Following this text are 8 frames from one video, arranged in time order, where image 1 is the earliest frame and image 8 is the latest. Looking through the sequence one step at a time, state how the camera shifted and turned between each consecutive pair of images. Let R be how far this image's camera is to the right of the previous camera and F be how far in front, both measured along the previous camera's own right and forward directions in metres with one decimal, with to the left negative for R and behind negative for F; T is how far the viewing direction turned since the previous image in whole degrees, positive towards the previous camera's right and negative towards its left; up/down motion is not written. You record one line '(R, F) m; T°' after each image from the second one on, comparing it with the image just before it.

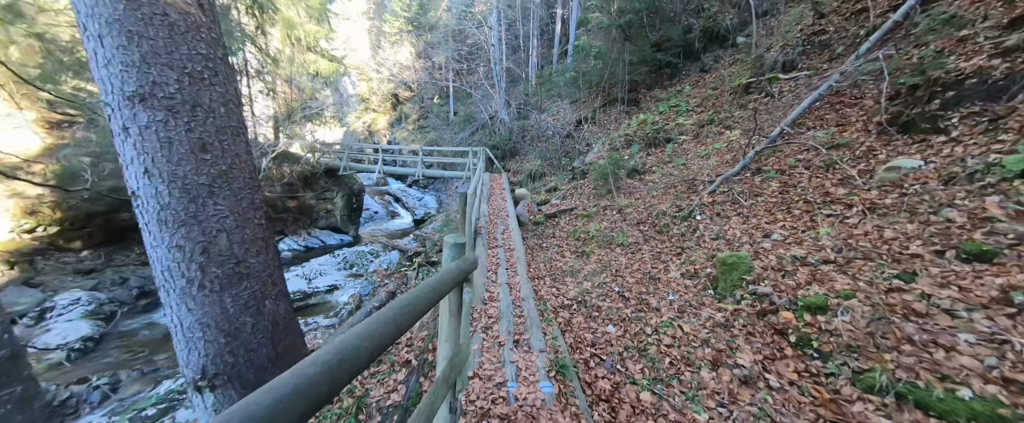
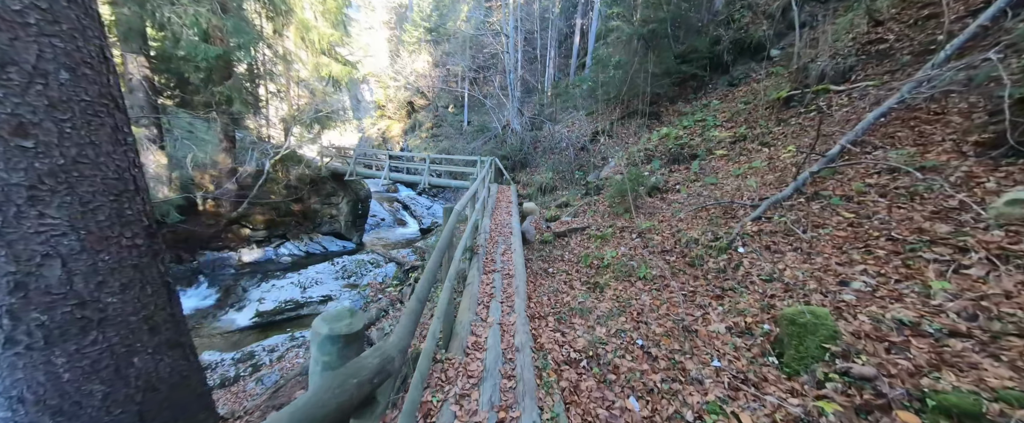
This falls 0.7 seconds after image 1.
(+0.1, +0.5) m; -2°
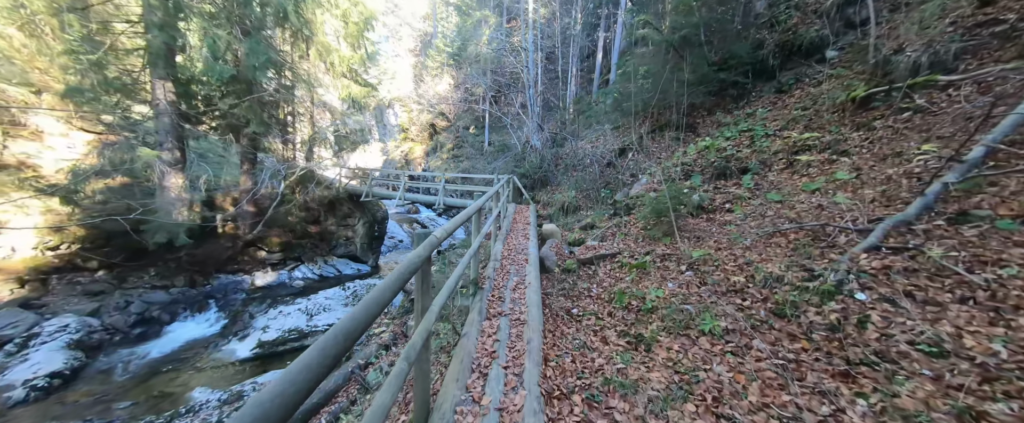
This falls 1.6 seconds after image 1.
(+0.1, +0.6) m; -4°
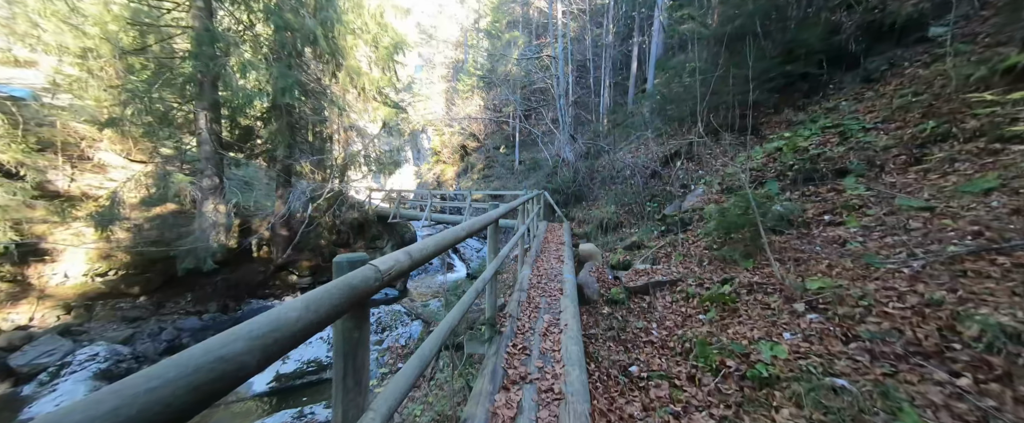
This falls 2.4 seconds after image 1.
(0.0, +0.7) m; -6°
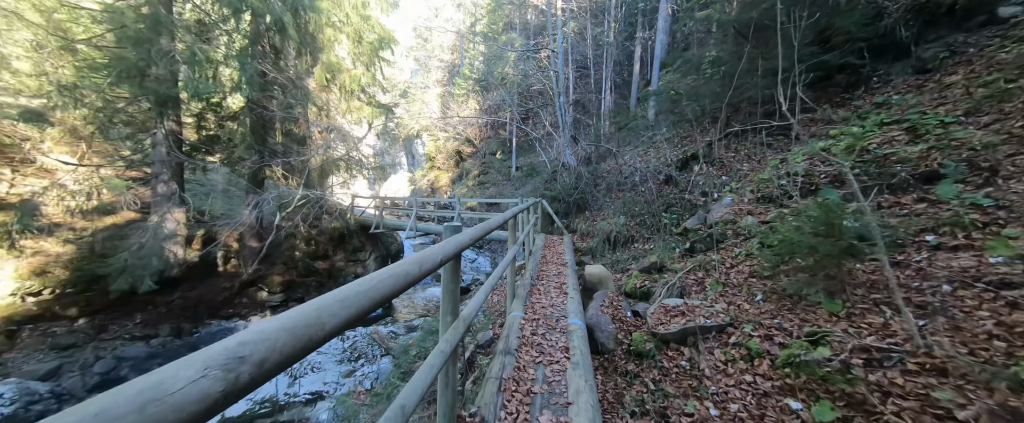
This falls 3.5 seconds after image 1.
(+0.1, +0.9) m; 0°
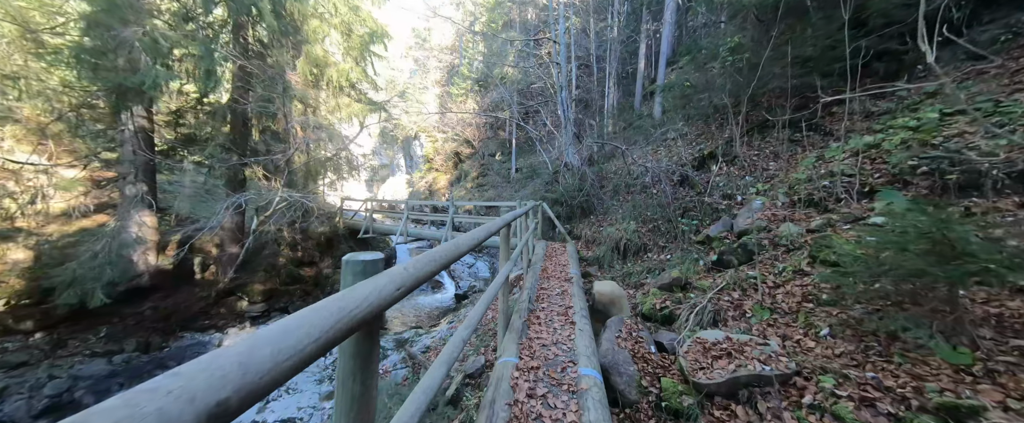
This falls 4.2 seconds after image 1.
(+0.1, +0.6) m; 0°
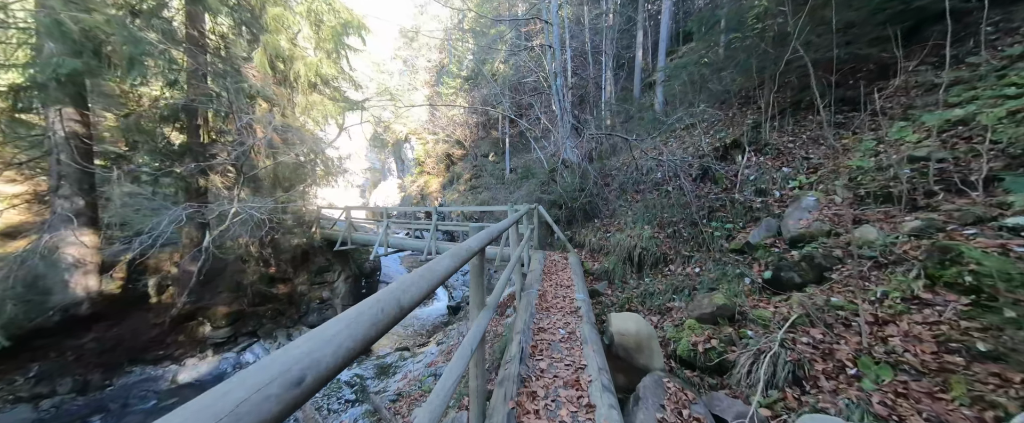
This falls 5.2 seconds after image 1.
(+0.1, +0.8) m; +1°
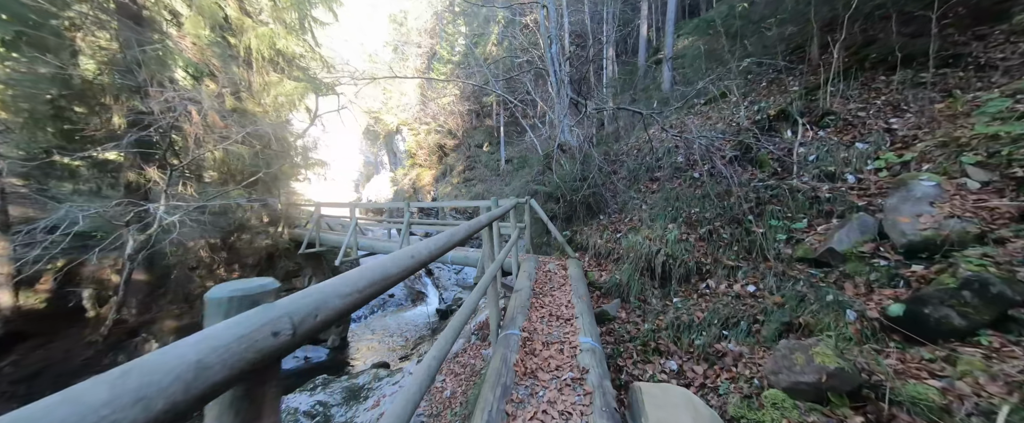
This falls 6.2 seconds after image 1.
(+0.2, +1.0) m; 0°
